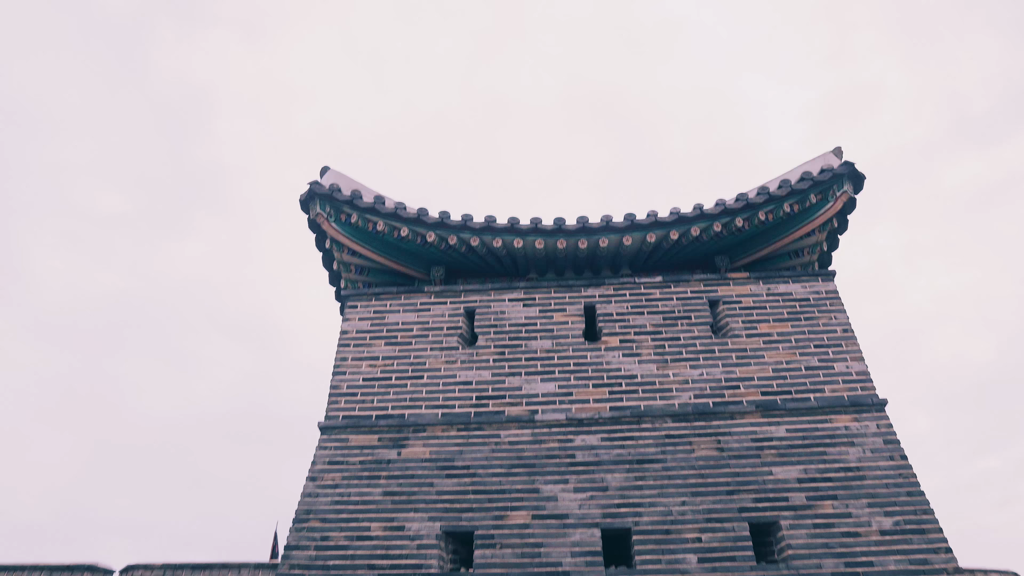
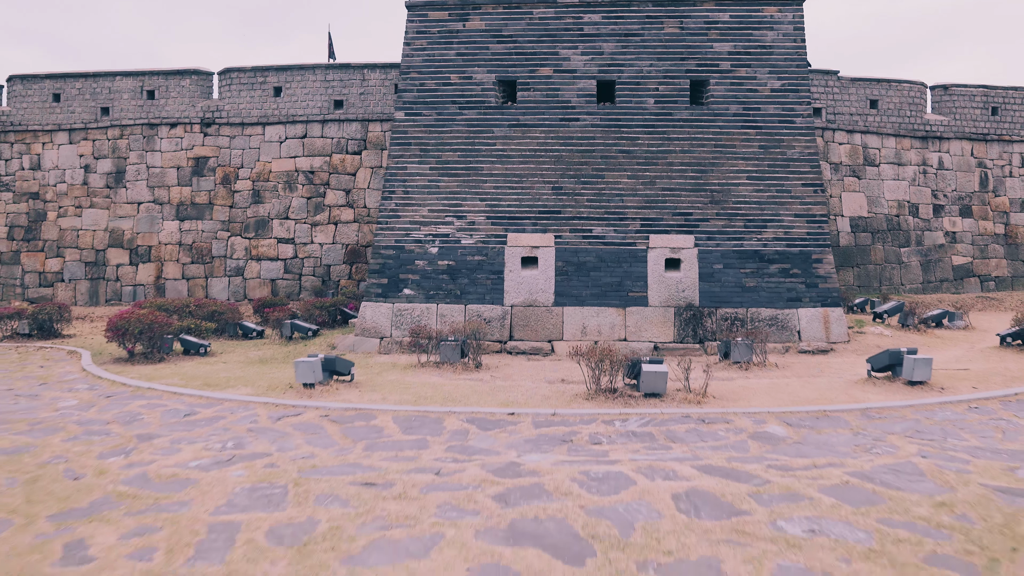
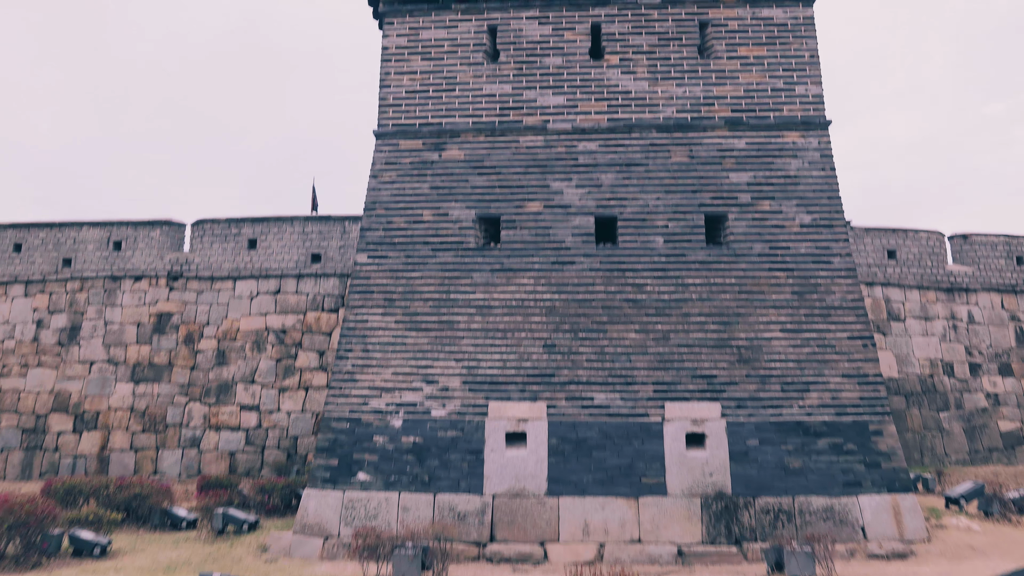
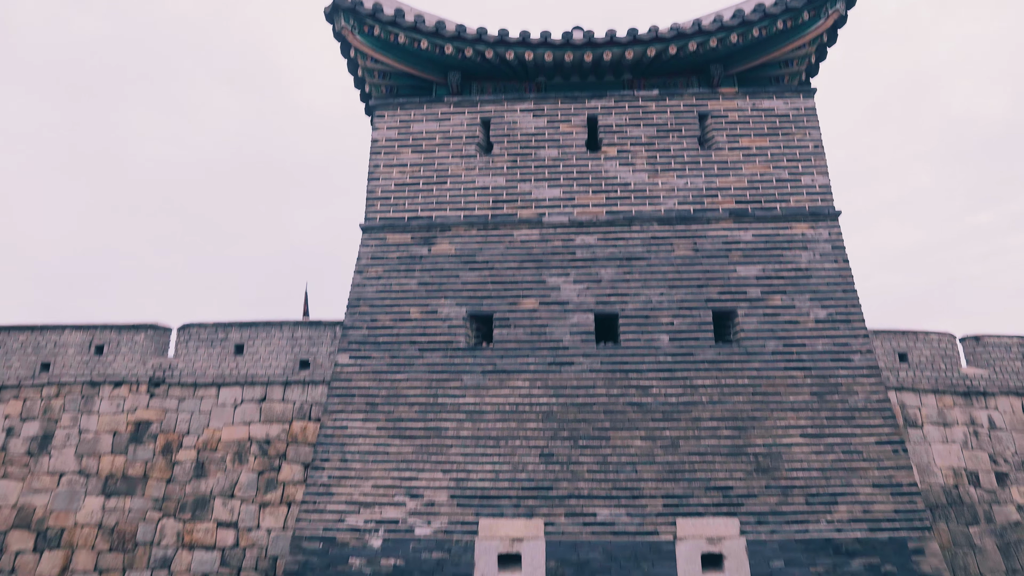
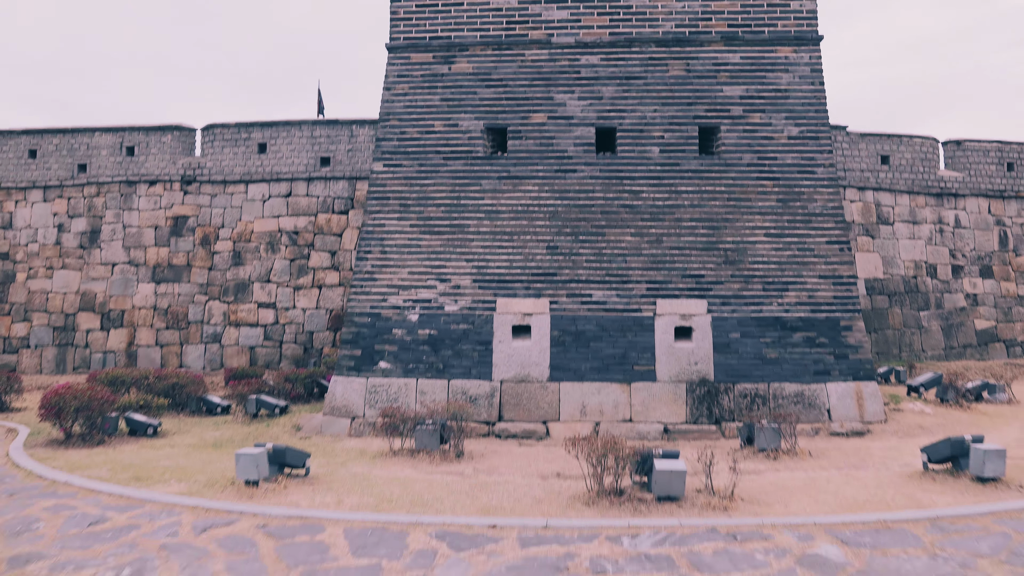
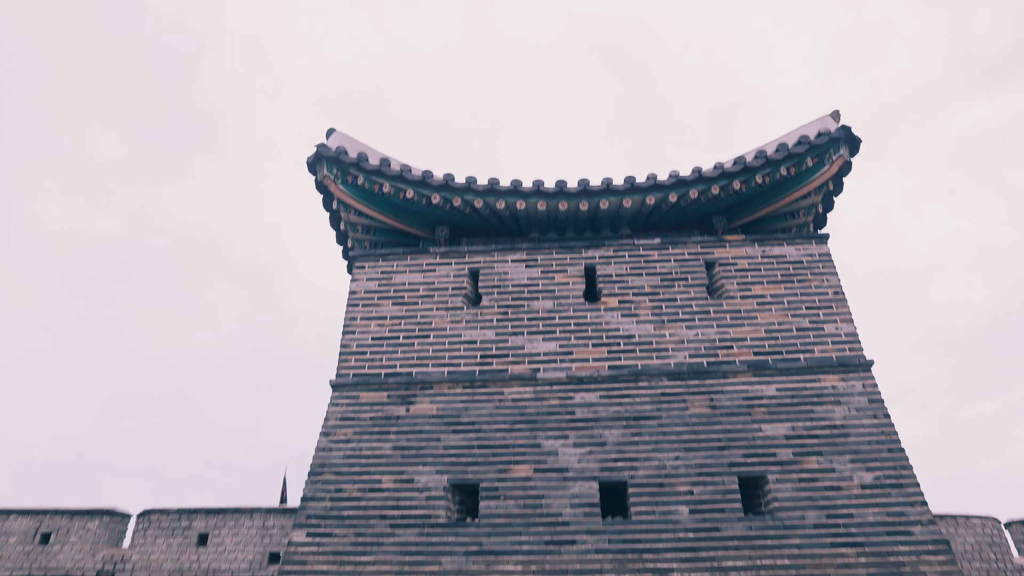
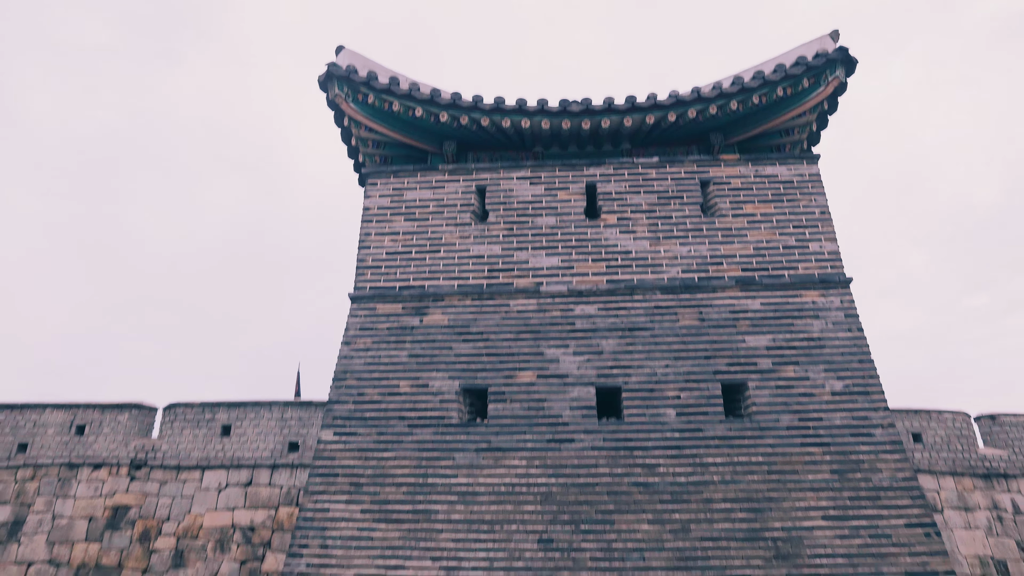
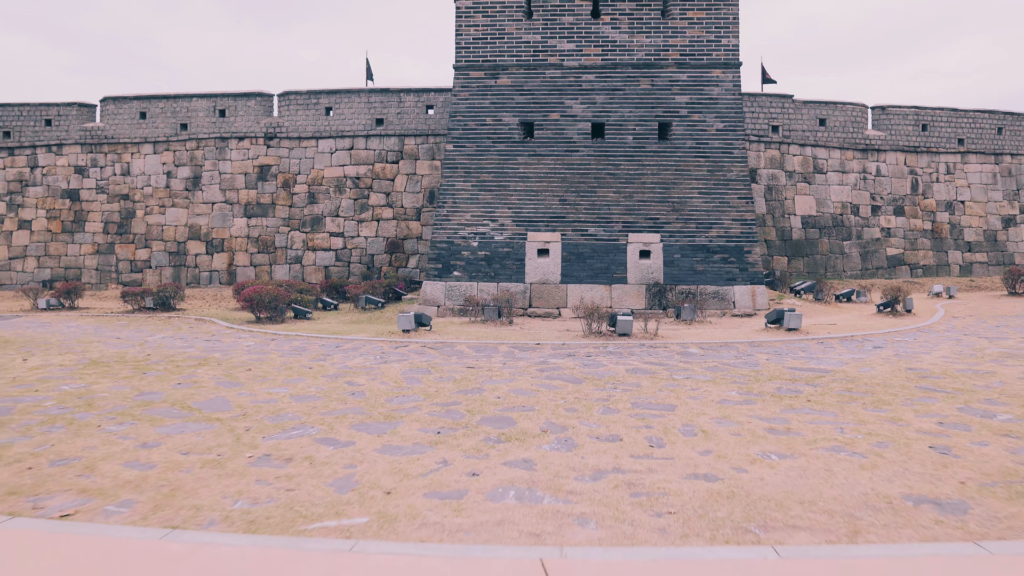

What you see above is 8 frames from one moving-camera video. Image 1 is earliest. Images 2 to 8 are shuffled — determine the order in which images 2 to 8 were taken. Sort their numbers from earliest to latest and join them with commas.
6, 7, 4, 3, 5, 2, 8
